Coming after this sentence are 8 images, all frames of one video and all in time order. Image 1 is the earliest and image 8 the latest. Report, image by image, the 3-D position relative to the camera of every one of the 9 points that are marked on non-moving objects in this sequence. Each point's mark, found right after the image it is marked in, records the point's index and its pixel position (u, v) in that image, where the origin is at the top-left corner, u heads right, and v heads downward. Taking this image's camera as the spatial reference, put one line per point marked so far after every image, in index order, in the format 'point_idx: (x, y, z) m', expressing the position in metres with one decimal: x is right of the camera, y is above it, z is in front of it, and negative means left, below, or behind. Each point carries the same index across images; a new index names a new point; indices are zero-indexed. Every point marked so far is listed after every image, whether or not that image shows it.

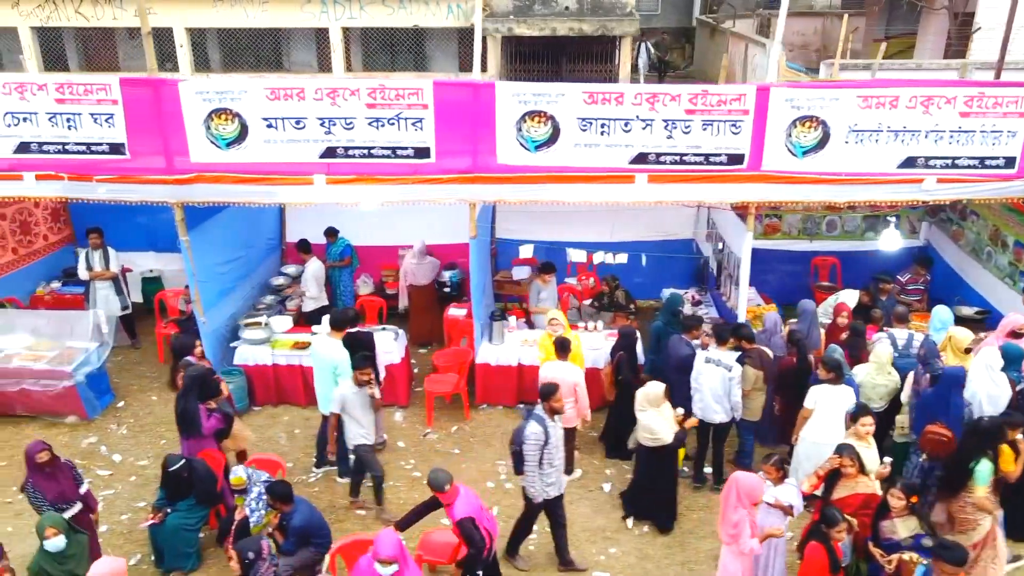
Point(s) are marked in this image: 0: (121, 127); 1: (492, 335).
0: (-3.3, +1.4, +8.1) m
1: (-0.2, -0.4, +9.2) m
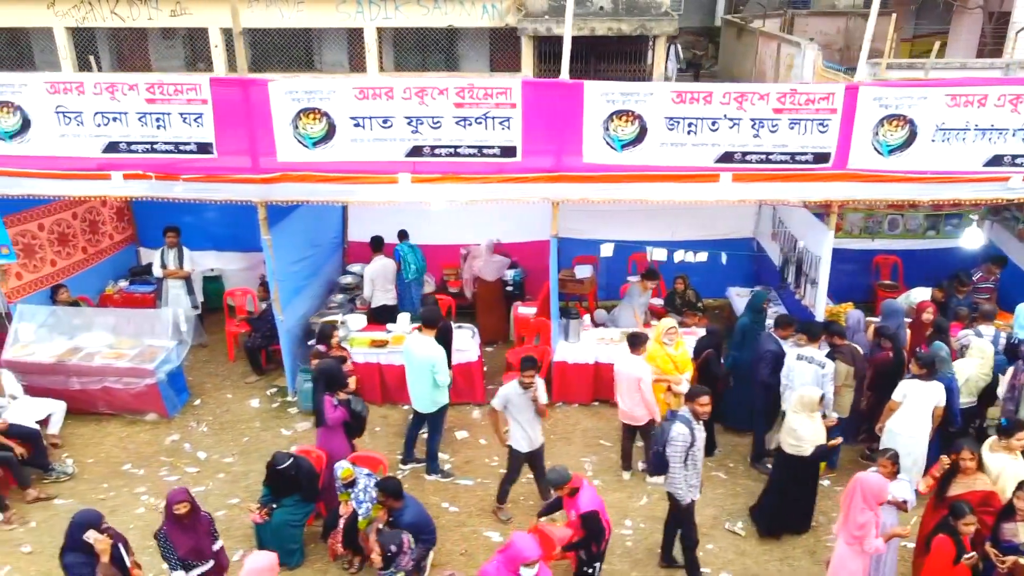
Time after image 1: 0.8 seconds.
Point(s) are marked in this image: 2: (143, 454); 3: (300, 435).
0: (-2.6, +1.4, +8.1) m
1: (+0.5, -0.4, +9.2) m
2: (-3.3, -1.5, +8.5) m
3: (-1.9, -1.3, +8.7) m
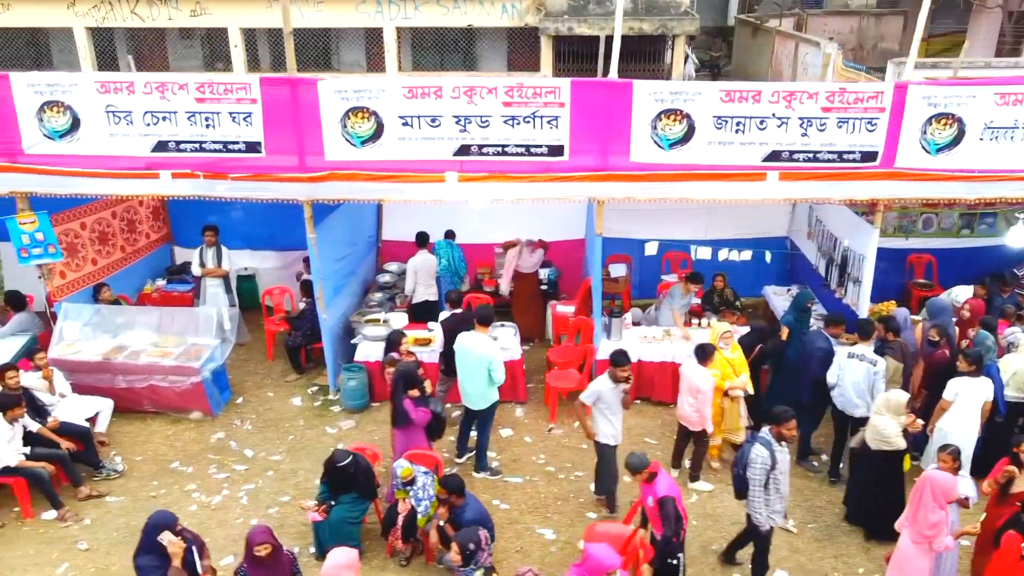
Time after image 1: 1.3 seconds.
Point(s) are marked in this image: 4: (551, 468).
0: (-2.2, +1.4, +8.2) m
1: (+0.9, -0.4, +9.2) m
2: (-2.9, -1.5, +8.5) m
3: (-1.5, -1.3, +8.8) m
4: (+0.3, -1.5, +8.2) m
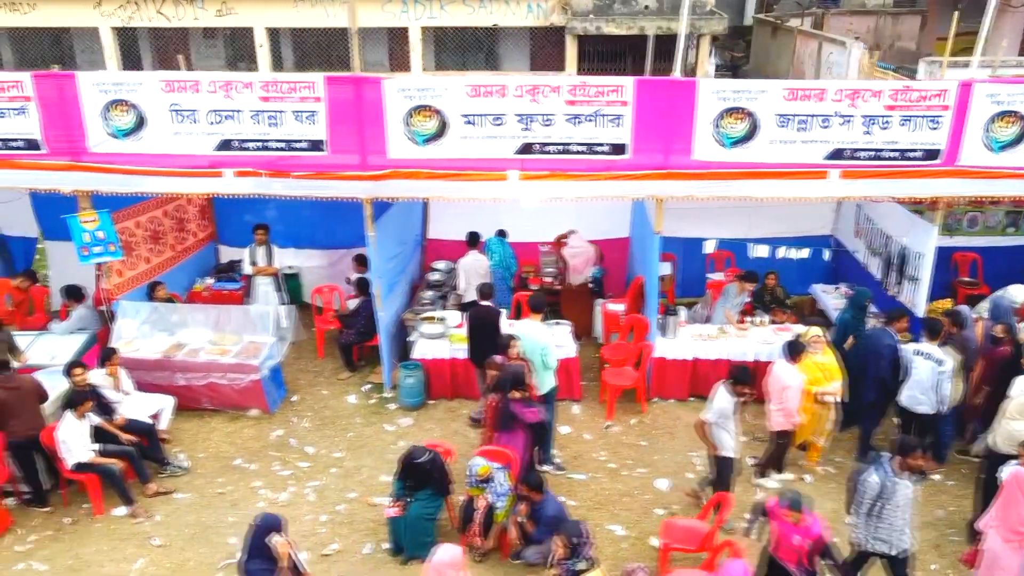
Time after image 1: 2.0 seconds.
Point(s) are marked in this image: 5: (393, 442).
0: (-1.6, +1.4, +8.2) m
1: (+1.5, -0.4, +9.3) m
2: (-2.3, -1.4, +8.5) m
3: (-1.0, -1.3, +8.8) m
4: (+0.9, -1.5, +8.2) m
5: (-1.1, -1.4, +8.6) m
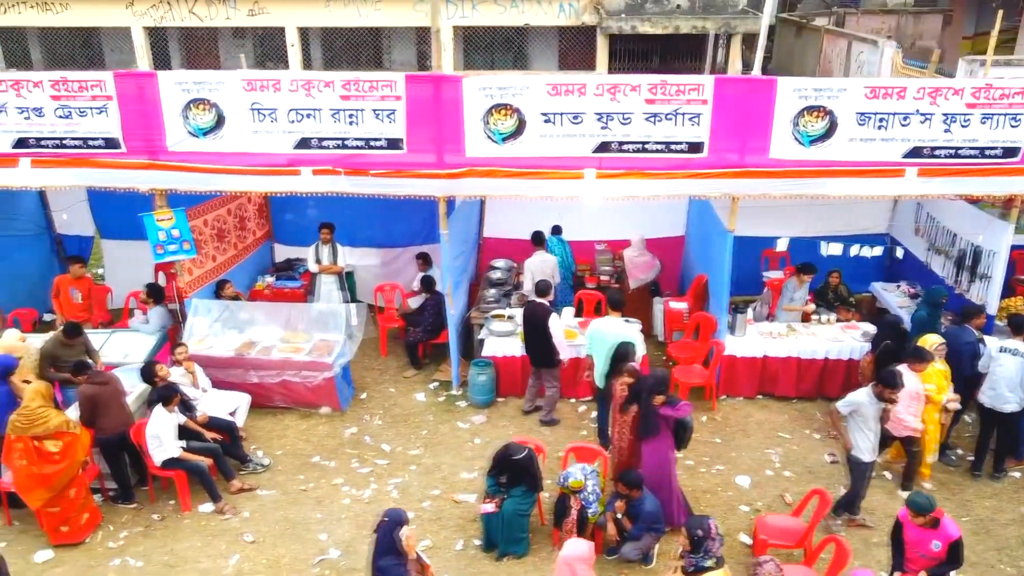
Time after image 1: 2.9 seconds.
0: (-1.0, +1.4, +8.2) m
1: (+2.2, -0.4, +9.3) m
2: (-1.6, -1.4, +8.6) m
3: (-0.3, -1.3, +8.8) m
4: (+1.5, -1.5, +8.2) m
5: (-0.4, -1.4, +8.6) m
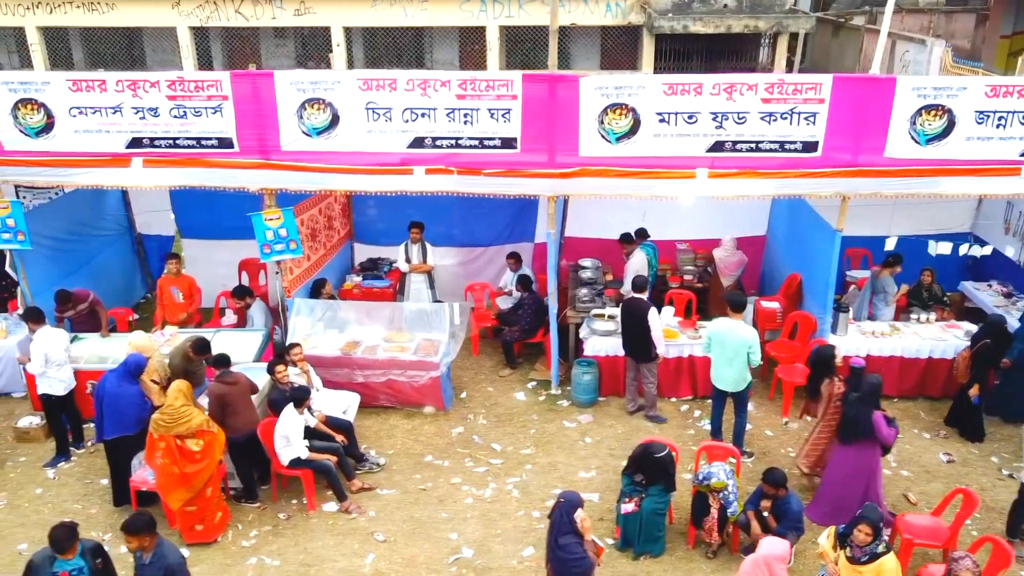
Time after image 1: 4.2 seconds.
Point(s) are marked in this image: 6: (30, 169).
0: (0.0, +1.4, +8.2) m
1: (+3.1, -0.4, +9.3) m
2: (-0.7, -1.4, +8.6) m
3: (+0.7, -1.3, +8.8) m
4: (+2.5, -1.5, +8.2) m
5: (+0.6, -1.4, +8.6) m
6: (-4.3, +1.0, +8.4) m
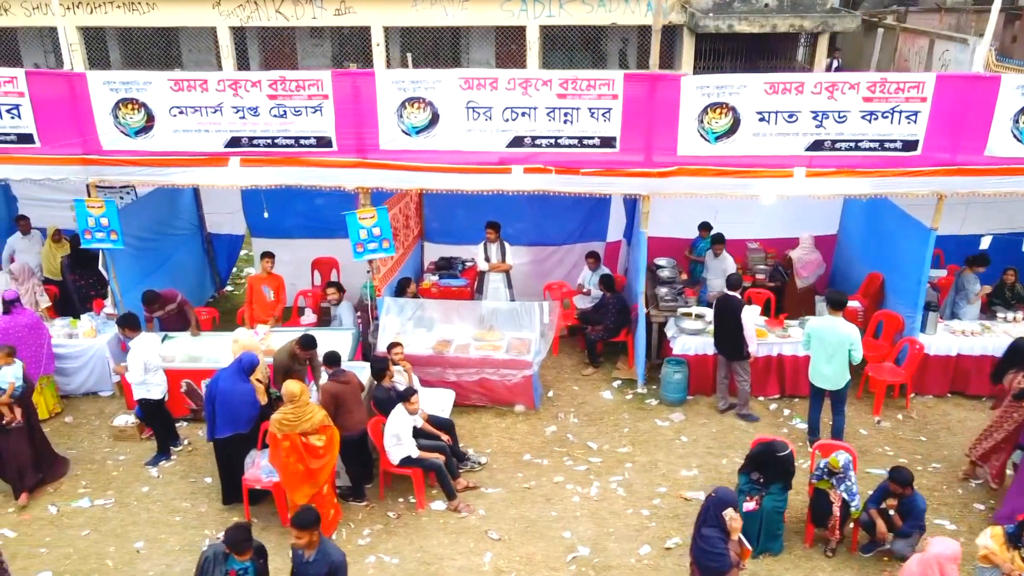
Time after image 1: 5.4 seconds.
0: (+0.9, +1.4, +8.2) m
1: (+4.0, -0.4, +9.3) m
2: (+0.2, -1.4, +8.6) m
3: (+1.5, -1.3, +8.8) m
4: (+3.4, -1.5, +8.2) m
5: (+1.5, -1.3, +8.6) m
6: (-3.4, +1.1, +8.5) m
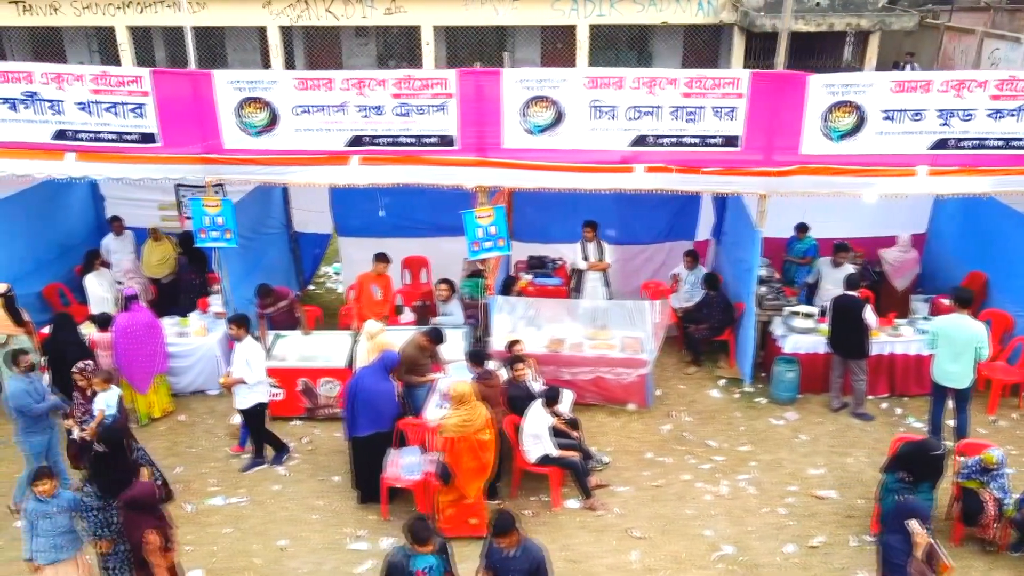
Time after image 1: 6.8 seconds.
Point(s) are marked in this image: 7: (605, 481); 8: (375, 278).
0: (+2.0, +1.5, +8.2) m
1: (+5.1, -0.3, +9.3) m
2: (+1.3, -1.4, +8.6) m
3: (+2.6, -1.3, +8.8) m
4: (+4.5, -1.5, +8.2) m
5: (+2.5, -1.3, +8.6) m
6: (-2.3, +1.1, +8.5) m
7: (+0.8, -1.6, +7.9) m
8: (-1.4, +0.1, +9.5) m
